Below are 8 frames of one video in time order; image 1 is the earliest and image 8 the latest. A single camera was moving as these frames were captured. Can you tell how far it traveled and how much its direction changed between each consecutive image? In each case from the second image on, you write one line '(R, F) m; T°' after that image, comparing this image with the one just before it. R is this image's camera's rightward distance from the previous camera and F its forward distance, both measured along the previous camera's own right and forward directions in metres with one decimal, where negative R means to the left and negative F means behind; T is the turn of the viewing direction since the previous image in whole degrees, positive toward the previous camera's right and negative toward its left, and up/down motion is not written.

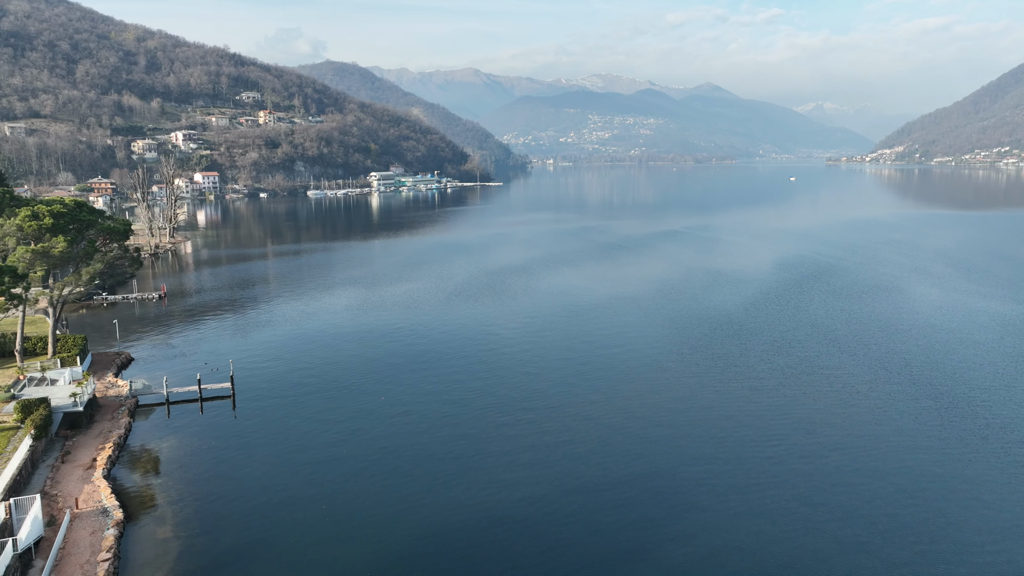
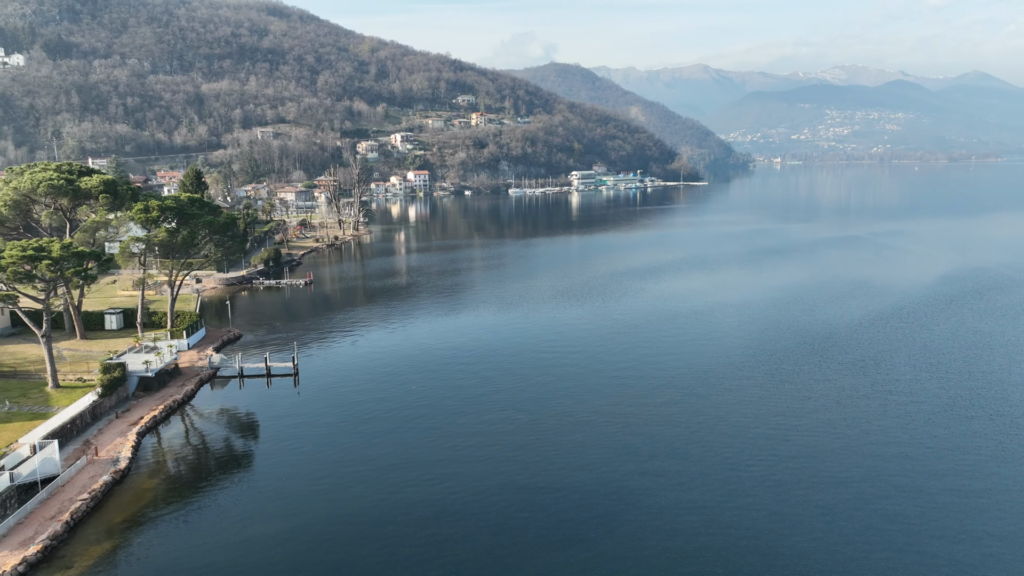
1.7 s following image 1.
(+8.2, +1.0) m; -17°
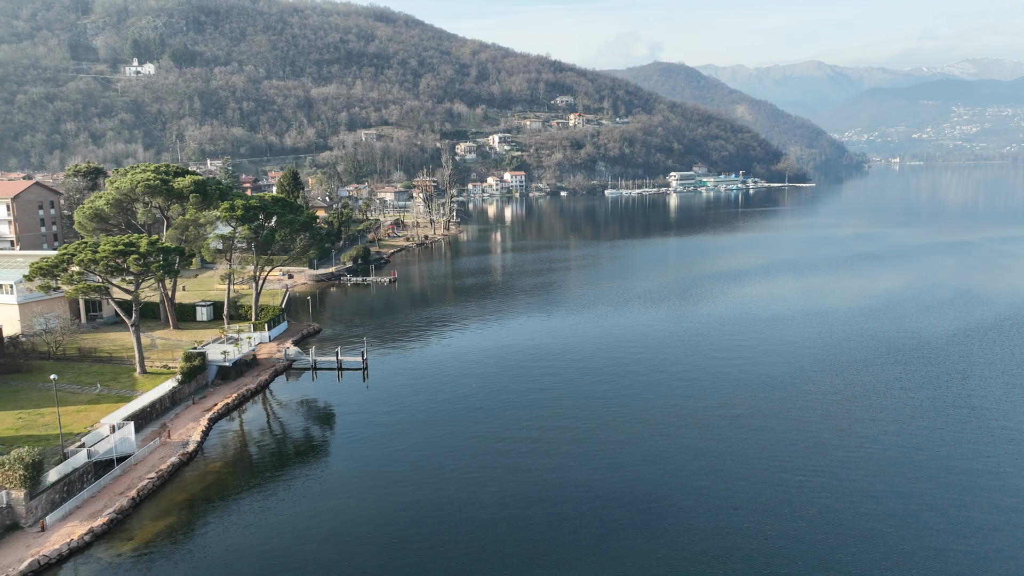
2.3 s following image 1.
(+1.7, 0.0) m; -8°
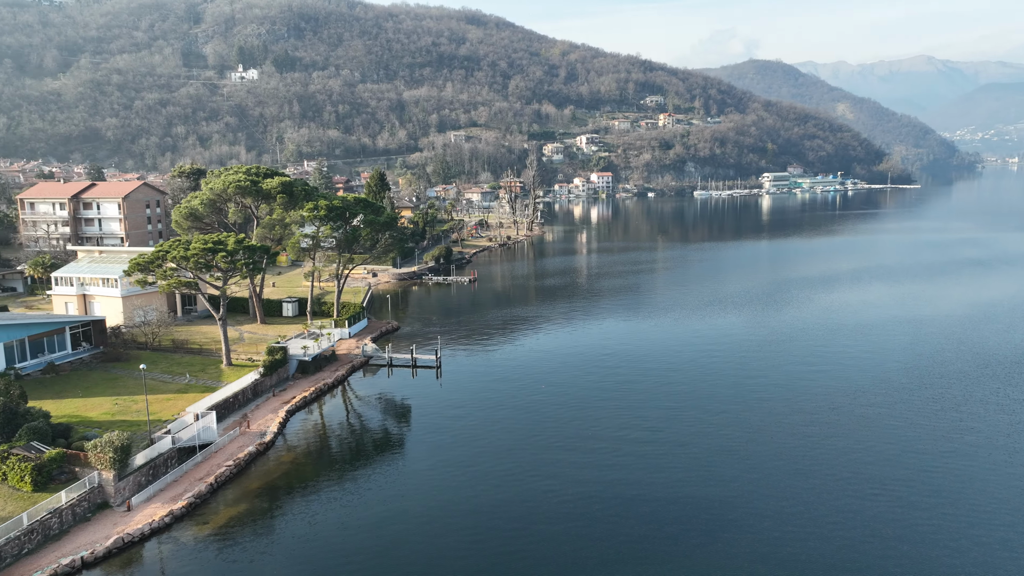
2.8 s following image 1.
(+0.7, 0.0) m; -7°
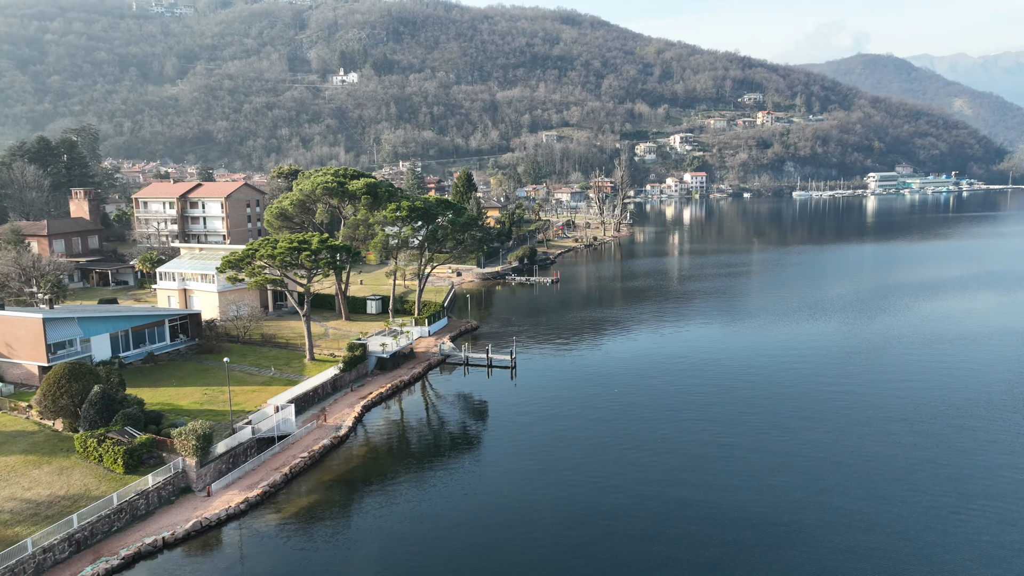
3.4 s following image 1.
(+0.8, 0.0) m; -7°
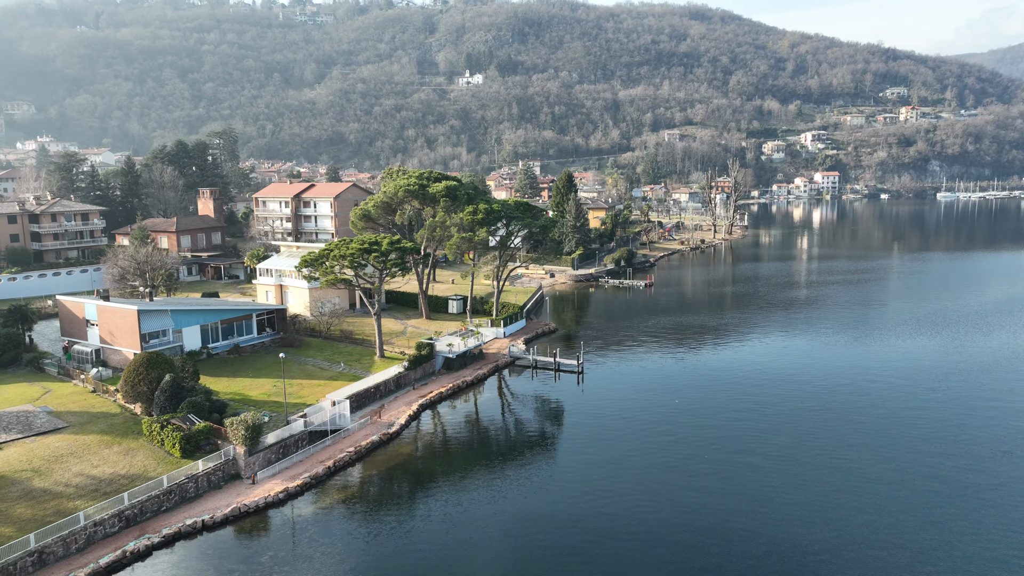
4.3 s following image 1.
(+3.0, +0.2) m; -9°
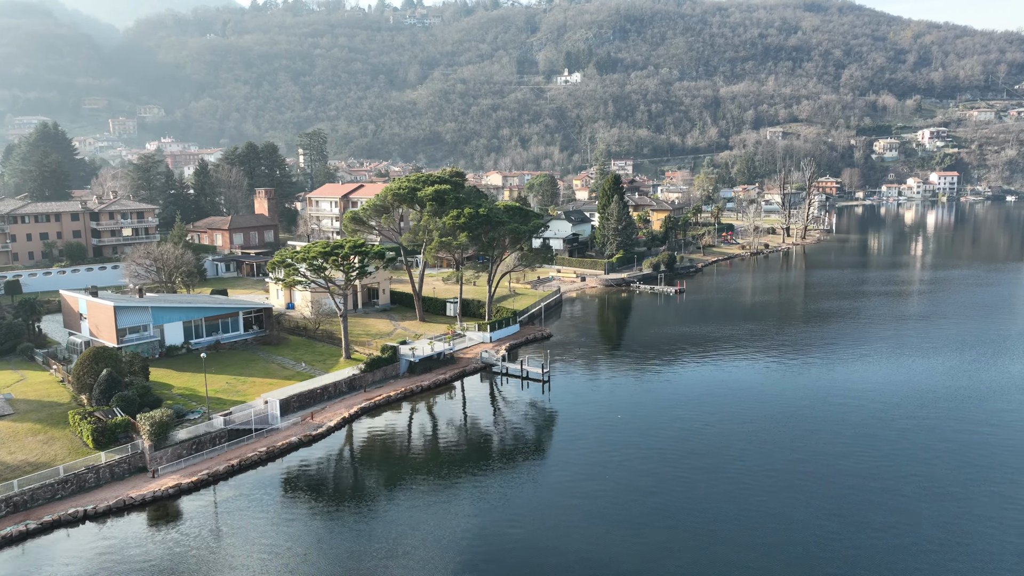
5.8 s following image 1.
(+7.4, +1.0) m; -9°
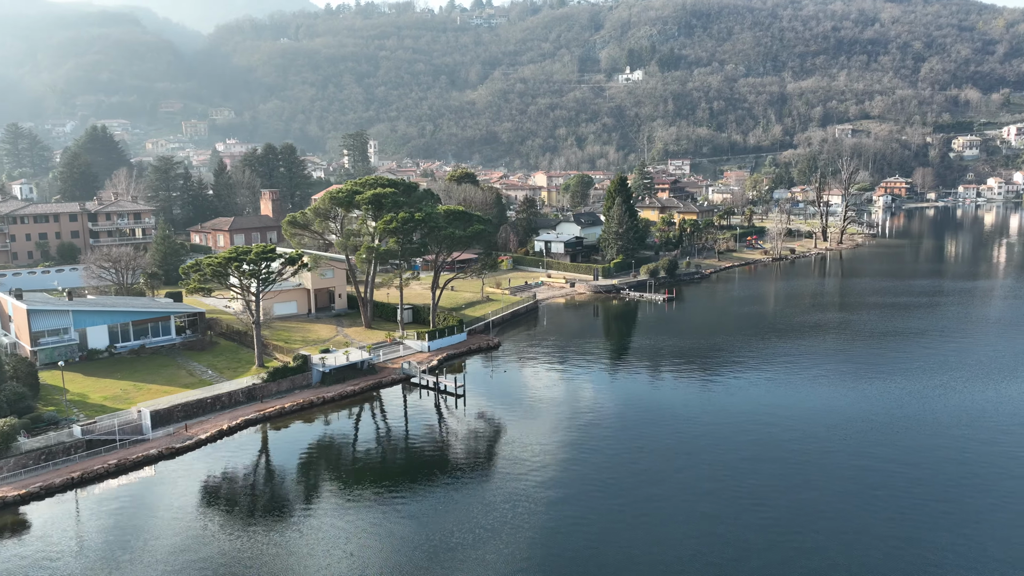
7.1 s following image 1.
(+7.8, +2.5) m; -6°
